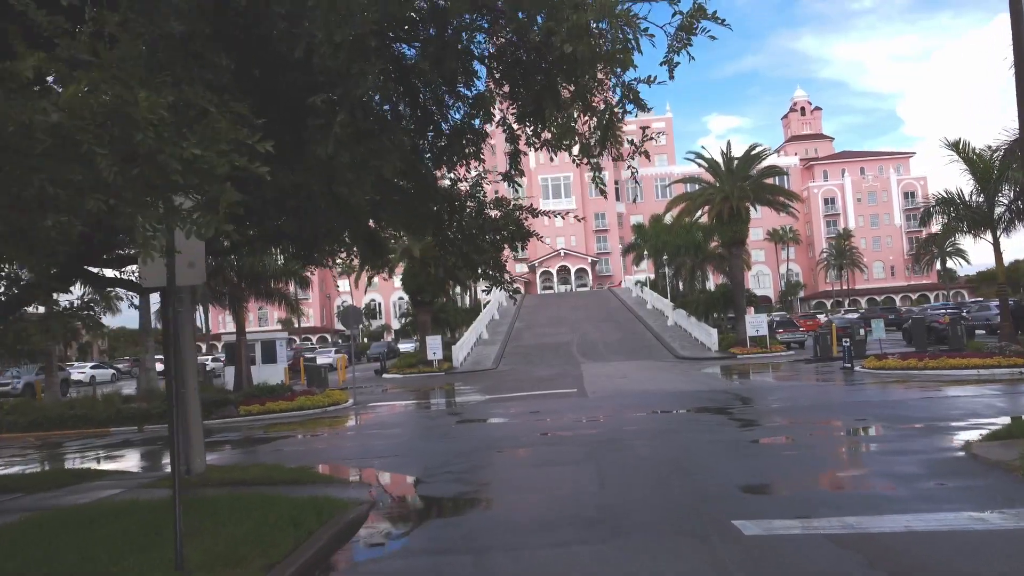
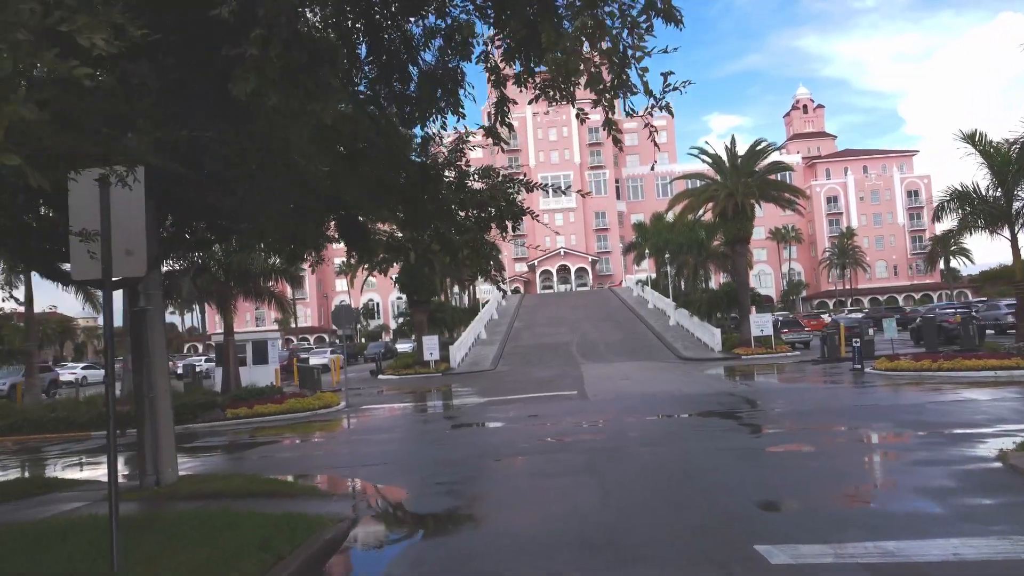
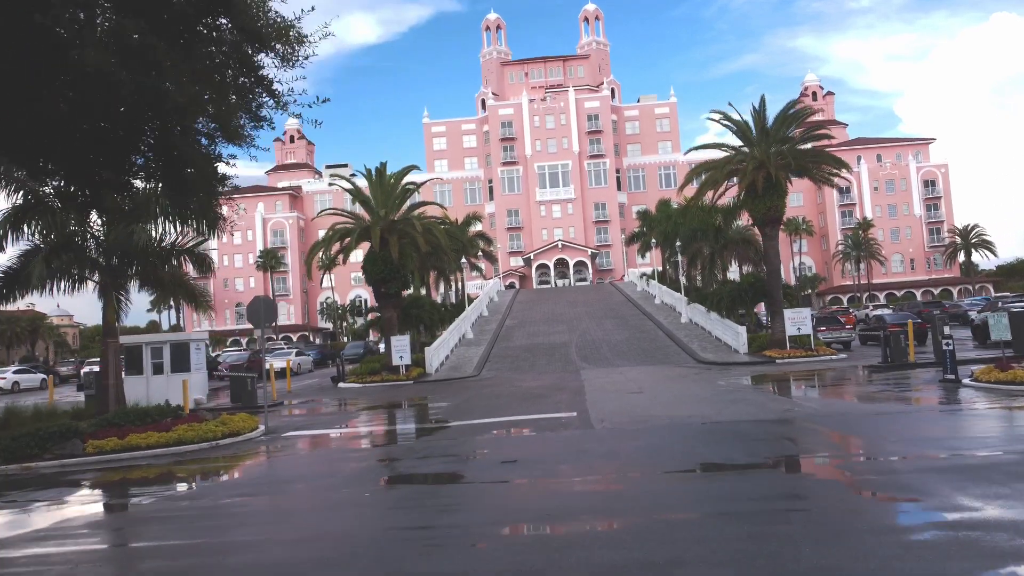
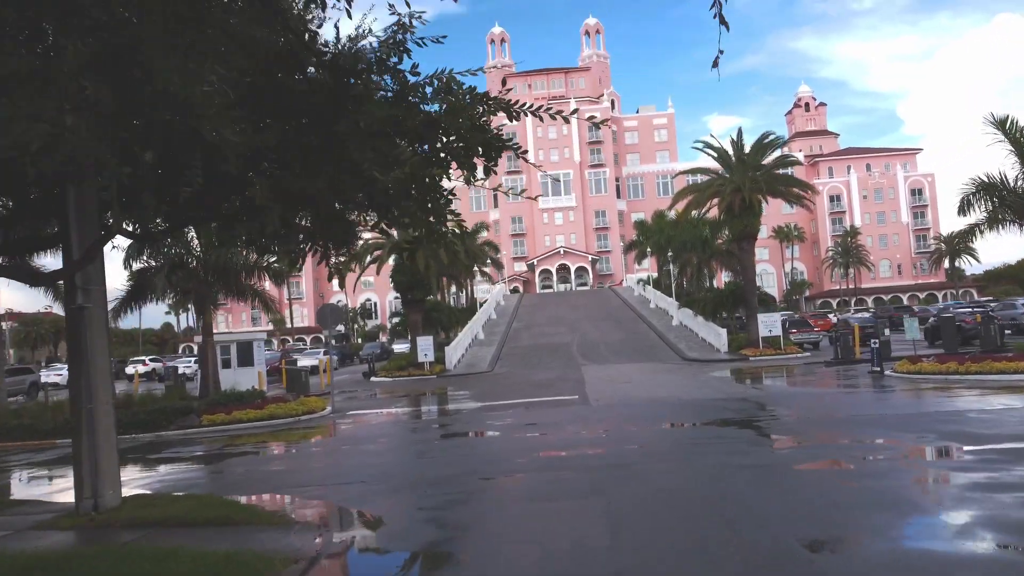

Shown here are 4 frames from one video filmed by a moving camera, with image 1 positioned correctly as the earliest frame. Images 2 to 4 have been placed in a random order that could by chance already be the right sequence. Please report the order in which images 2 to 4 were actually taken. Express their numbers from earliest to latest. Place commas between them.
2, 4, 3
